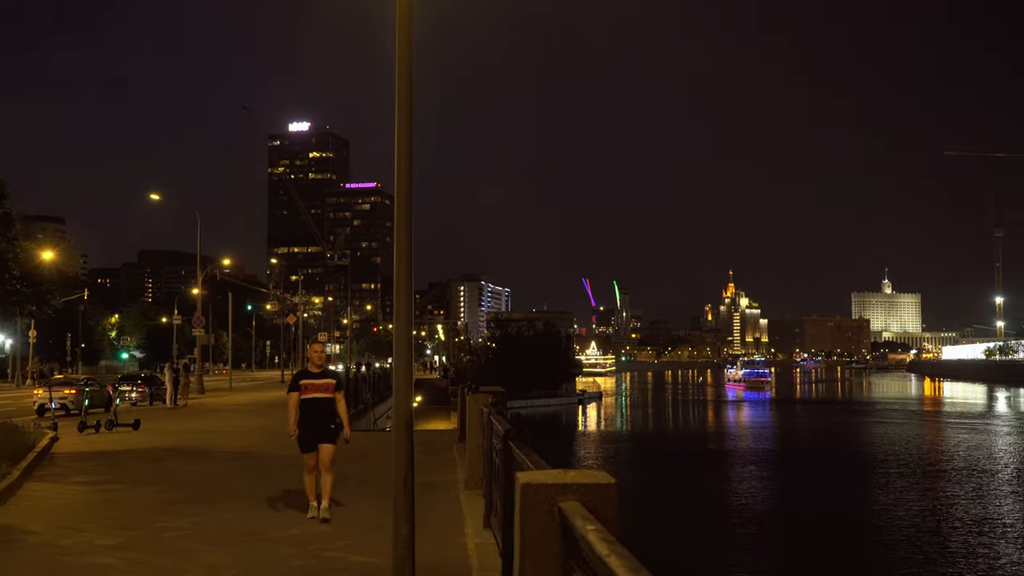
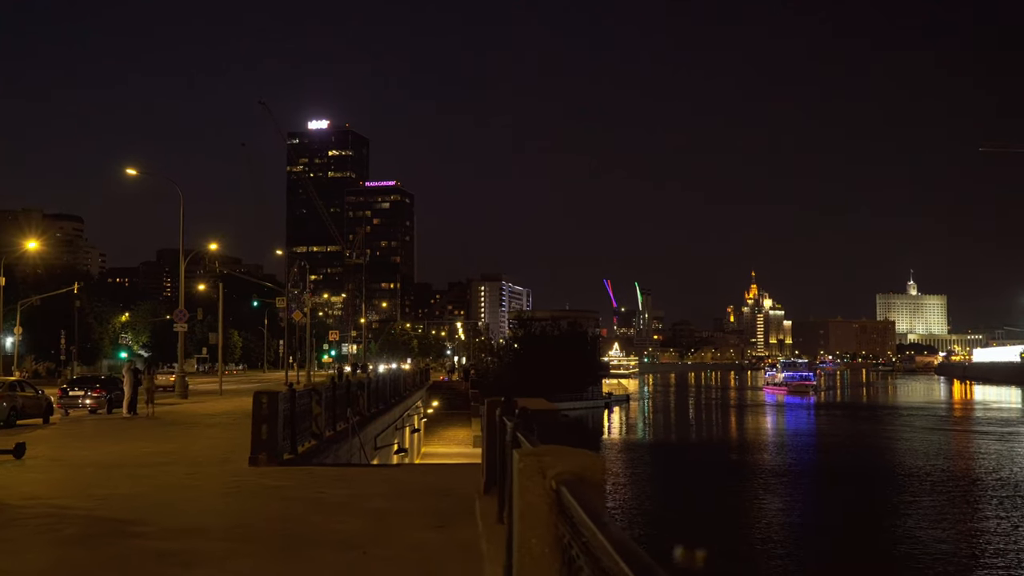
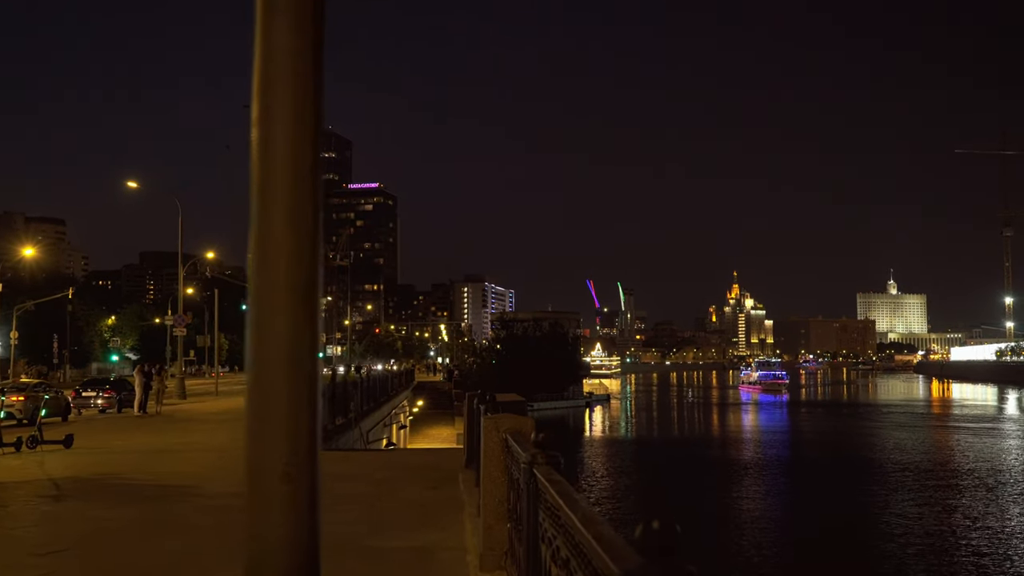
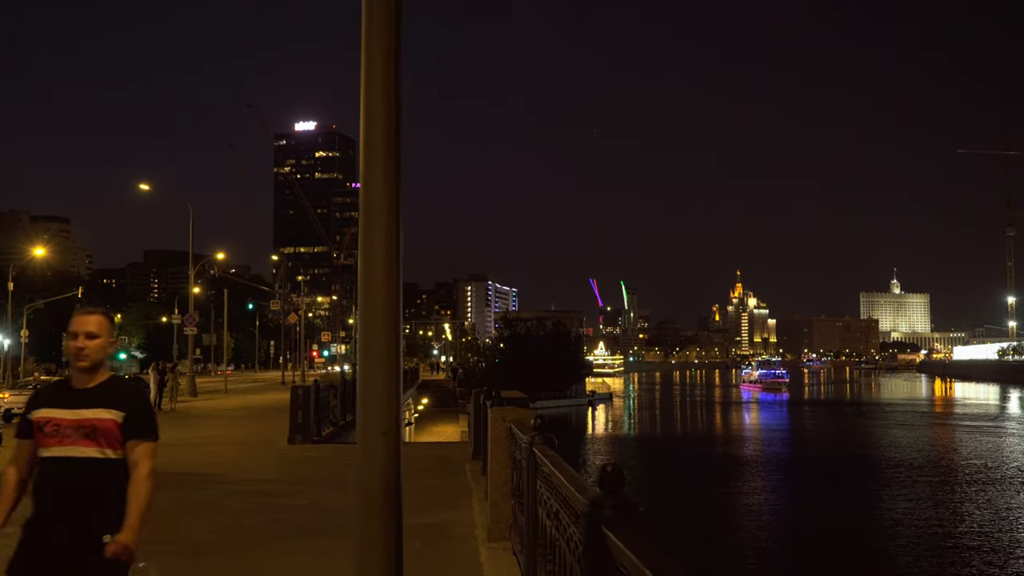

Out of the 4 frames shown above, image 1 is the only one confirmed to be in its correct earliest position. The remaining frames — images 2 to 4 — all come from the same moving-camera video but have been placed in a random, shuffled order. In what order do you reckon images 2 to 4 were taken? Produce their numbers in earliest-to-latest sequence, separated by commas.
4, 3, 2
